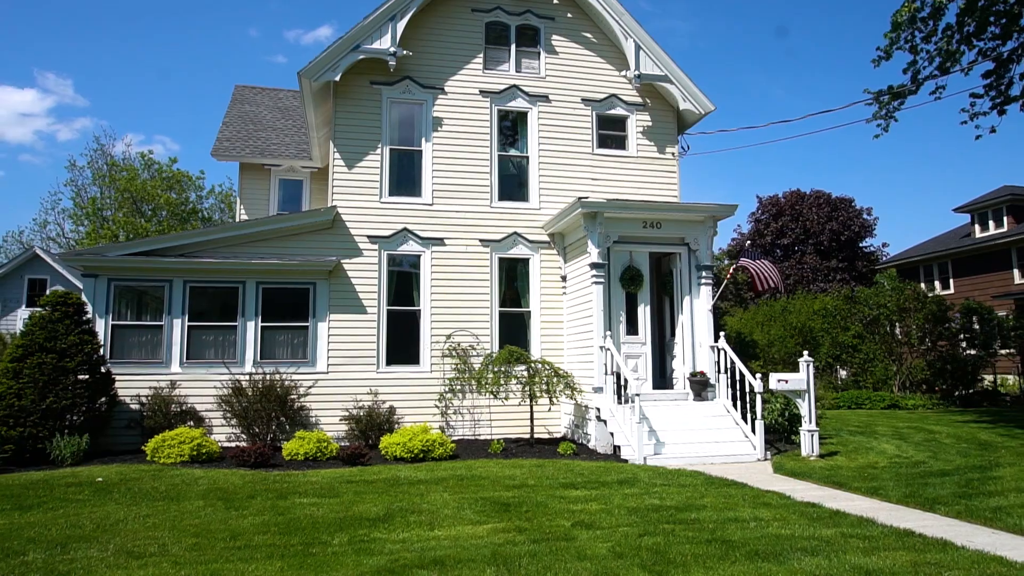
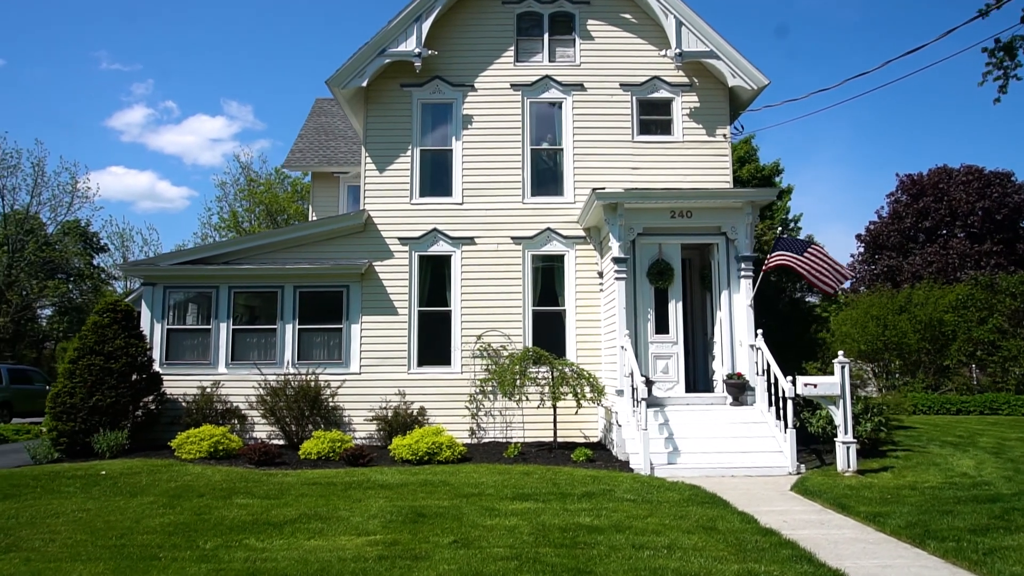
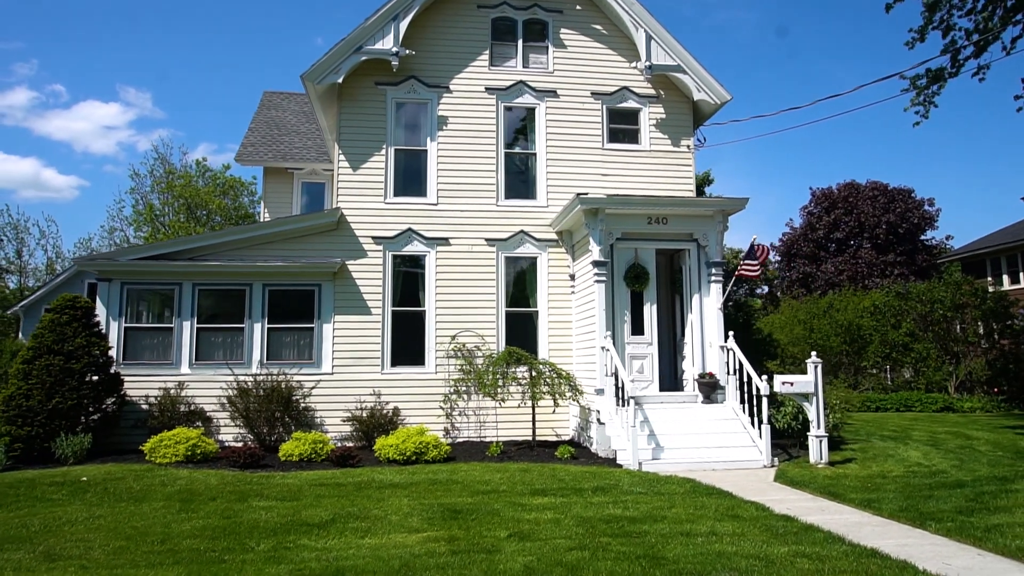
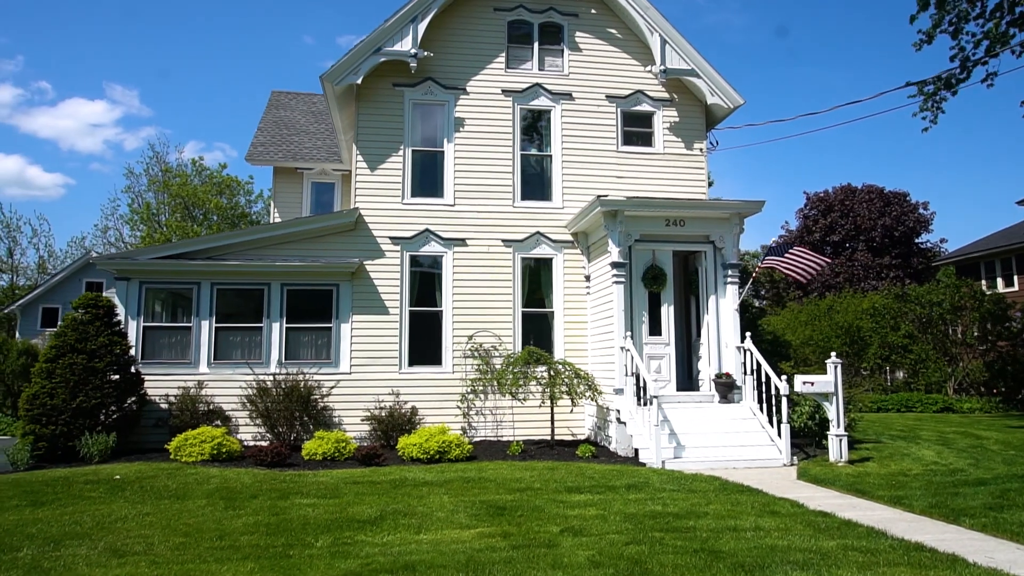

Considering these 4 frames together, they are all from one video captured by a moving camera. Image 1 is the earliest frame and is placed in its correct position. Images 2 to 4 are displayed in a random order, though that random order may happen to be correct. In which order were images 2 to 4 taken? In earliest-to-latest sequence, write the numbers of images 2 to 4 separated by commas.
4, 3, 2
